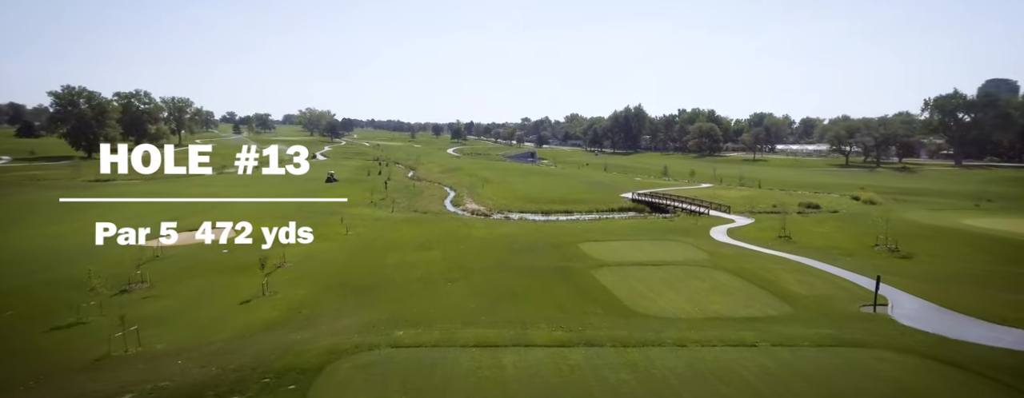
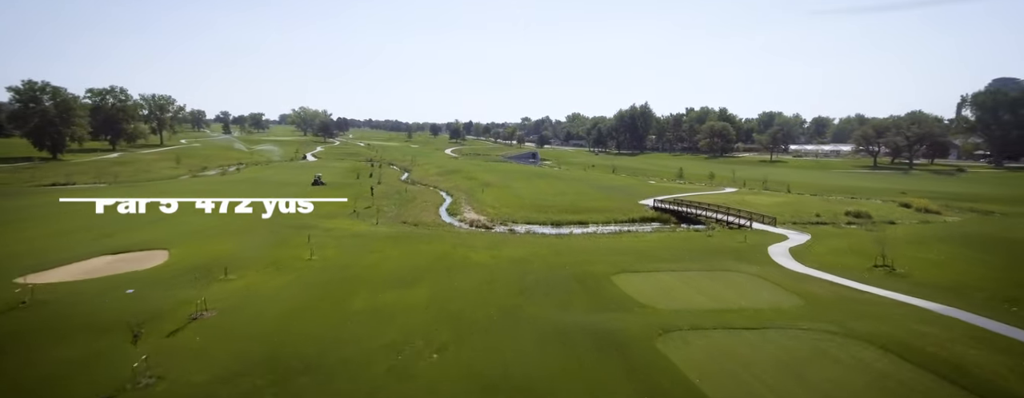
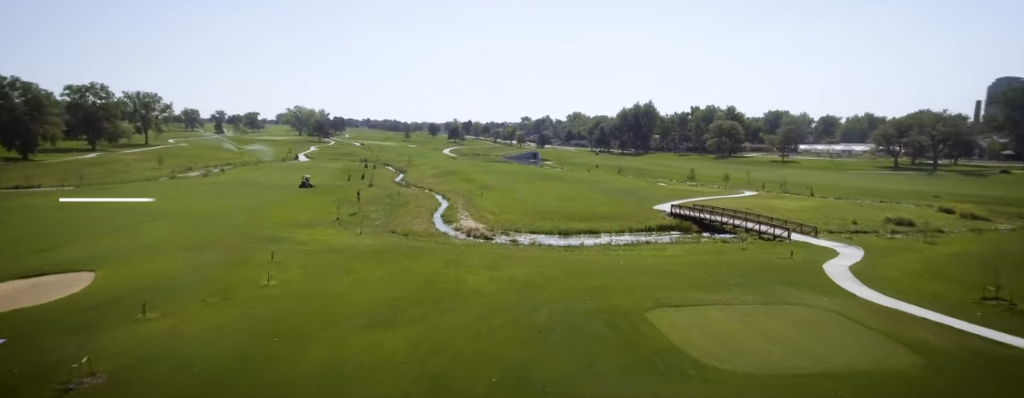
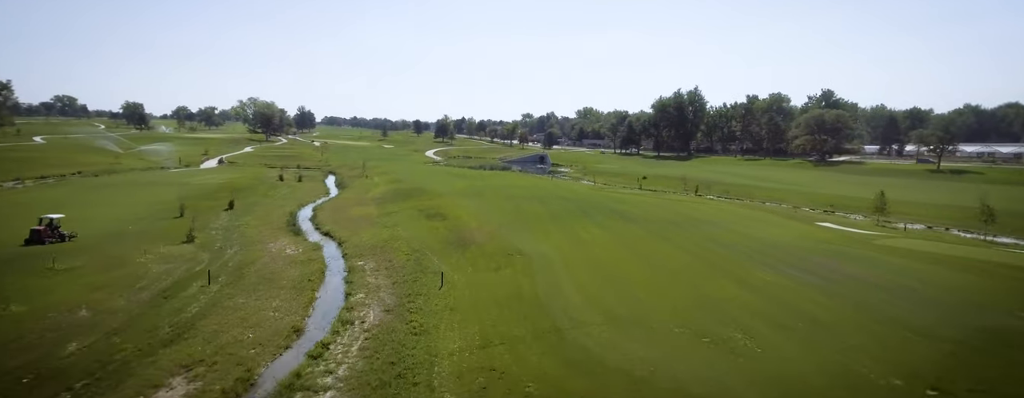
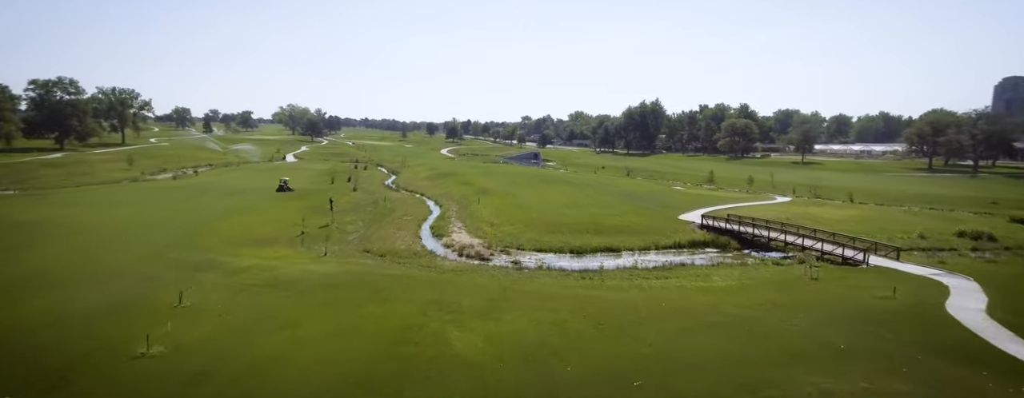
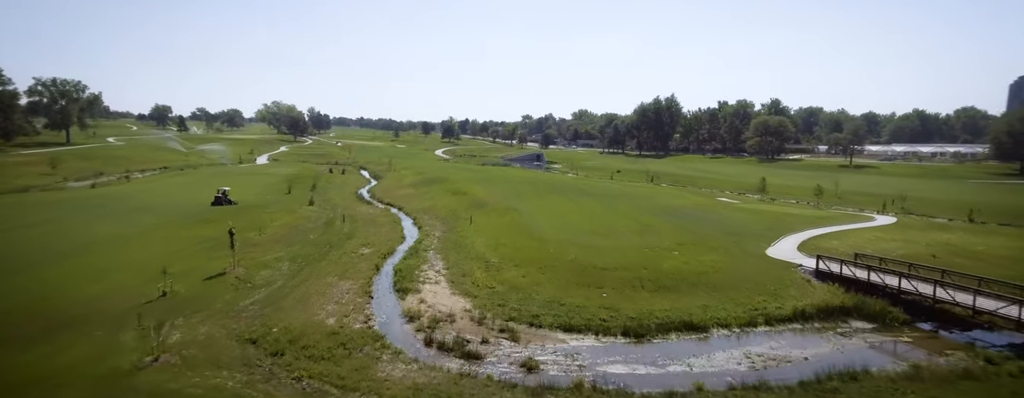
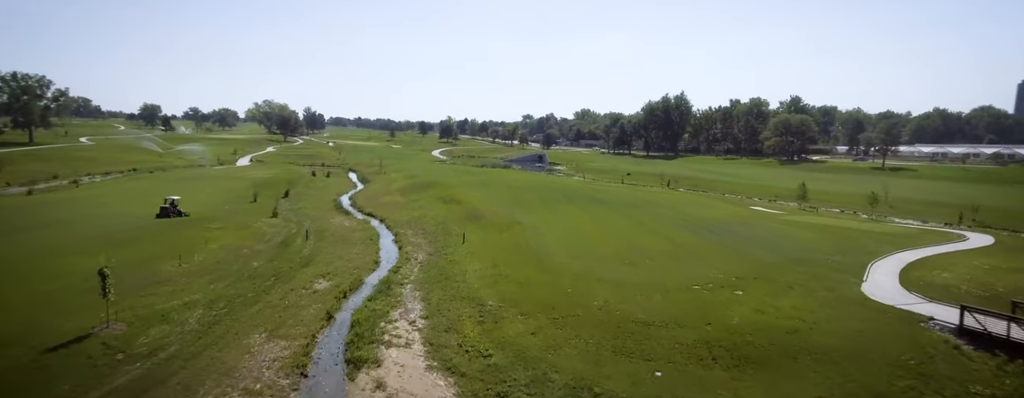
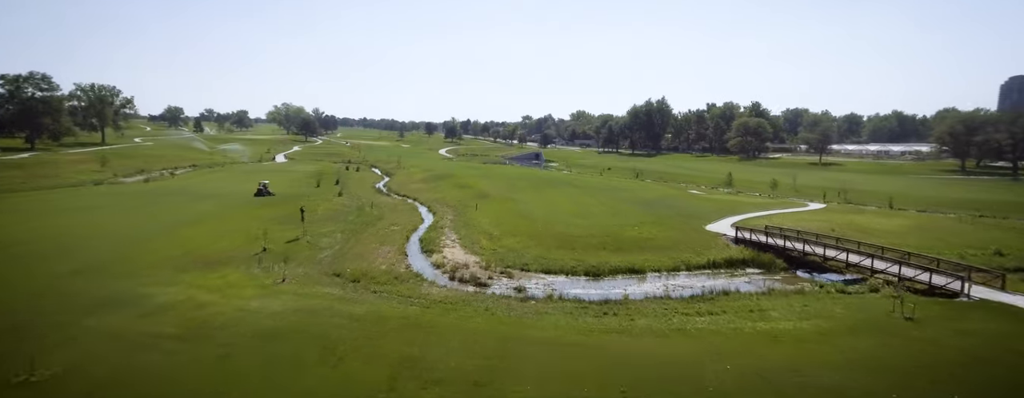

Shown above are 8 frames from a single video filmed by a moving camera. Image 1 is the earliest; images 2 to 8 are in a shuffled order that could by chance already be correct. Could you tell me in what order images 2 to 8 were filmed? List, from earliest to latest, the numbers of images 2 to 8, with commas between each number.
2, 3, 5, 8, 6, 7, 4
